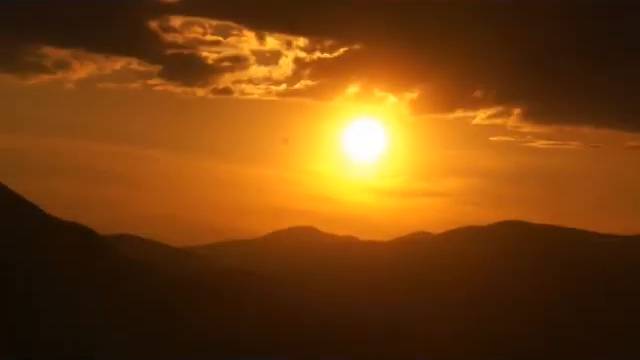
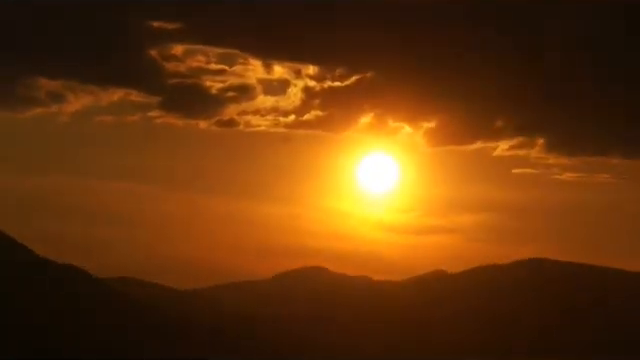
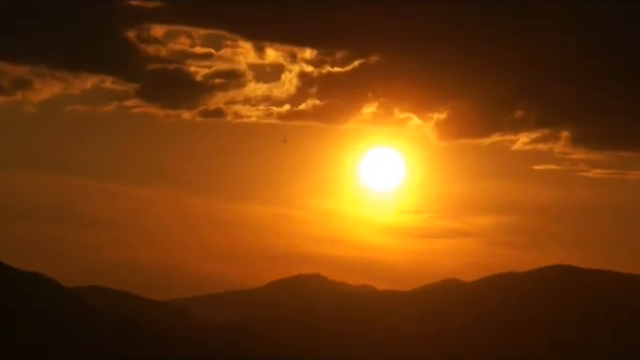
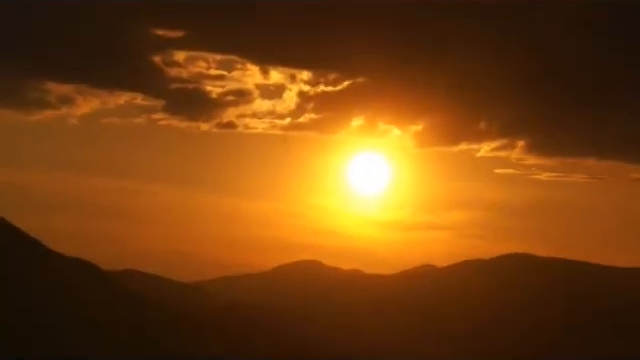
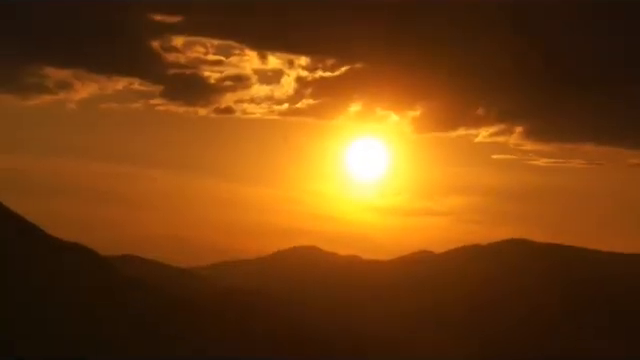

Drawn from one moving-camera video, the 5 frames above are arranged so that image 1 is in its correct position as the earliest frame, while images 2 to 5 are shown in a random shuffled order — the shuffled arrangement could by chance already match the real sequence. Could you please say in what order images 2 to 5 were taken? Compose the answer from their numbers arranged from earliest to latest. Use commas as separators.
5, 4, 2, 3
